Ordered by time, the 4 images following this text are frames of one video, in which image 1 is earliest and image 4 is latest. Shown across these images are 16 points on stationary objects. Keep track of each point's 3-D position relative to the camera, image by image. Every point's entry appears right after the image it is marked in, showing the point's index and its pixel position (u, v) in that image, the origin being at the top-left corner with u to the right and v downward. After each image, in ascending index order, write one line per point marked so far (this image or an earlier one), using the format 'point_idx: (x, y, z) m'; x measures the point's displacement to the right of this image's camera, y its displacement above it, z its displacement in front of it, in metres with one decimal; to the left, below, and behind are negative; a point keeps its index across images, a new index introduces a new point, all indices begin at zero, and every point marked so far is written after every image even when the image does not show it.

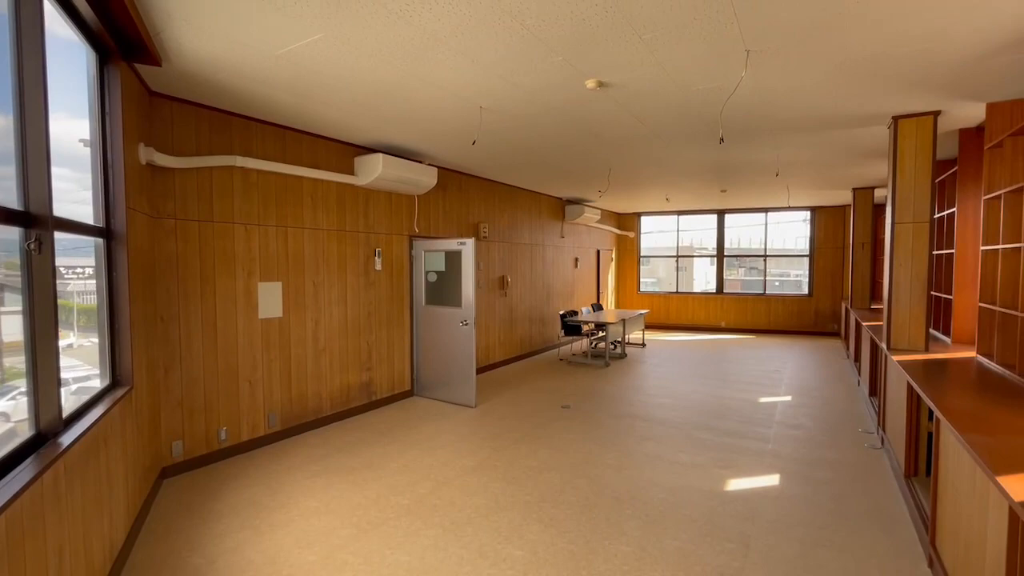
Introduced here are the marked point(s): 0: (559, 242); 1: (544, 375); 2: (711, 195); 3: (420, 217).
0: (+0.9, +0.9, +9.2) m
1: (+0.5, -1.3, +7.1) m
2: (+3.6, +1.7, +8.7) m
3: (-1.2, +0.9, +6.0) m
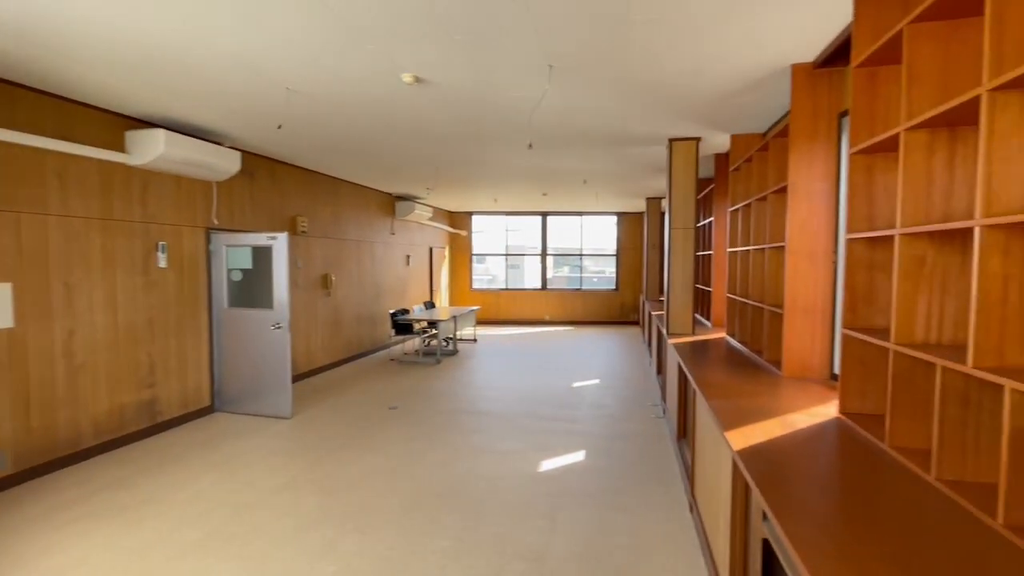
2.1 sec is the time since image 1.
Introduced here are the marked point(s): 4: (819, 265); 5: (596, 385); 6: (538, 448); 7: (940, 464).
0: (-2.3, +0.9, +9.0) m
1: (-2.0, -1.3, +6.8) m
2: (+0.4, +1.8, +9.4) m
3: (-3.2, +0.9, +5.2) m
4: (+2.0, +0.2, +3.1) m
5: (+1.2, -1.3, +6.6) m
6: (+0.2, -1.4, +4.3) m
7: (+1.5, -0.6, +1.7) m
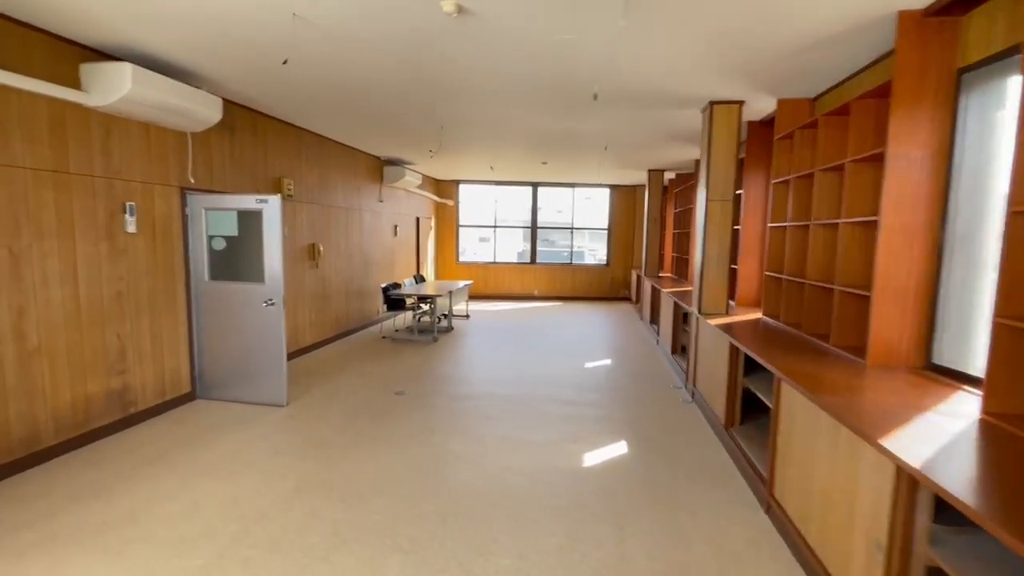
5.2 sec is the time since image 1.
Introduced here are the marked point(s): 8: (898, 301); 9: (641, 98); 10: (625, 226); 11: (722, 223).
0: (-2.4, +1.4, +8.3) m
1: (-1.9, -0.9, +6.3) m
2: (+0.4, +2.3, +8.8) m
3: (-3.0, +1.2, +4.5) m
4: (+2.4, +0.3, +2.8) m
5: (+1.3, -1.0, +6.3) m
6: (+0.5, -1.2, +3.9) m
7: (+2.0, -0.6, +1.4) m
8: (+2.3, -0.1, +2.9) m
9: (+1.2, +1.8, +4.5) m
10: (+2.8, +1.5, +11.8) m
11: (+2.1, +0.6, +4.7) m
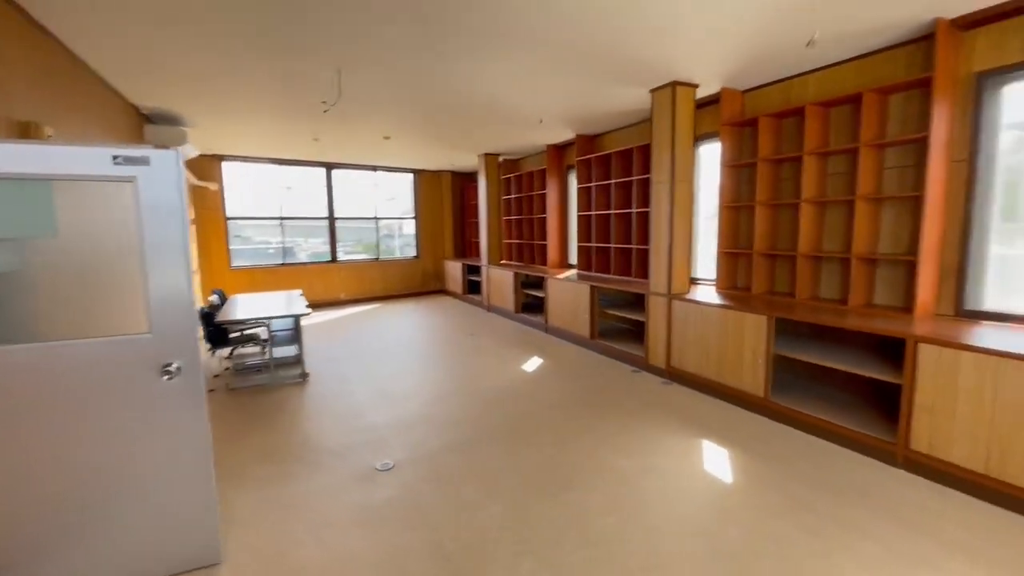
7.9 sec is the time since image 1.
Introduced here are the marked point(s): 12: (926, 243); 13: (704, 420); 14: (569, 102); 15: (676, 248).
0: (-4.0, +1.1, +5.2) m
1: (-2.3, -1.1, +3.9) m
2: (-2.2, +2.2, +7.1) m
3: (-2.3, +0.8, +1.7) m
4: (+3.1, +0.5, +3.5) m
5: (+0.3, -0.9, +5.7) m
6: (+1.0, -1.2, +3.4) m
7: (+3.6, -0.3, +2.1) m
8: (+3.0, +0.2, +3.5) m
9: (+1.0, +1.9, +4.2) m
10: (-1.8, +1.7, +11.0) m
11: (+1.7, +0.8, +4.8) m
12: (+3.0, +0.3, +3.5) m
13: (+1.6, -1.1, +3.9) m
14: (+0.6, +2.0, +5.3) m
15: (+1.6, +0.4, +4.8) m
